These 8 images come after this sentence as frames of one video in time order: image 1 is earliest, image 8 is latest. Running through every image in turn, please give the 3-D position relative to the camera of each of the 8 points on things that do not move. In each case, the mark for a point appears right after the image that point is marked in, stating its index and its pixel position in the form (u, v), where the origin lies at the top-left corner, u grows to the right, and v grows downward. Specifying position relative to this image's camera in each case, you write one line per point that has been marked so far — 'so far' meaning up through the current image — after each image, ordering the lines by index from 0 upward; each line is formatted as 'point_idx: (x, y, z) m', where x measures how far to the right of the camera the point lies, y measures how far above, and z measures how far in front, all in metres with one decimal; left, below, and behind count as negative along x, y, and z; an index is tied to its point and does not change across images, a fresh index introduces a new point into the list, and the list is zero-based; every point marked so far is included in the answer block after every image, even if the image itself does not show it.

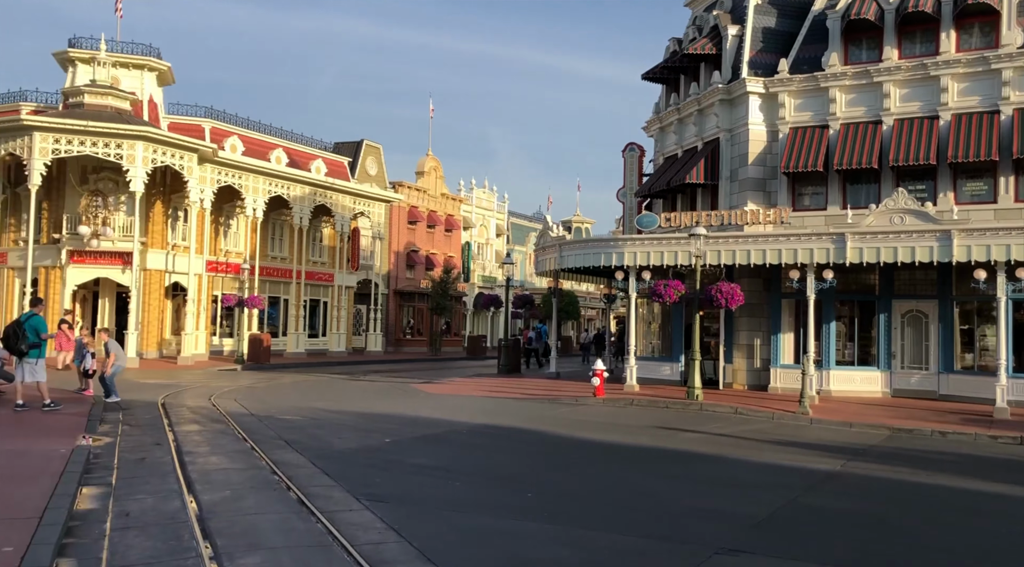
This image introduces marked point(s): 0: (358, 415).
0: (-2.8, -2.4, +15.8) m
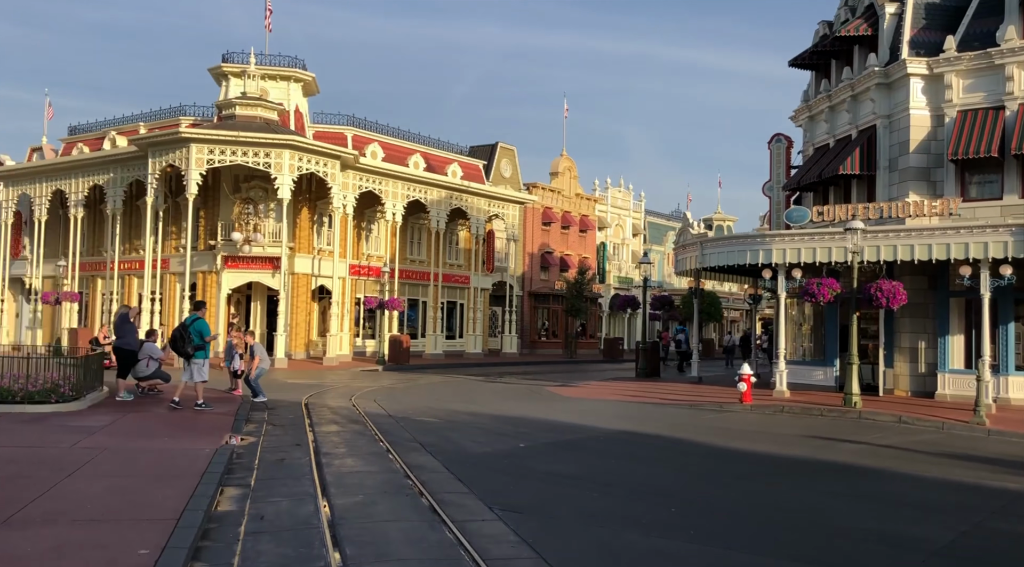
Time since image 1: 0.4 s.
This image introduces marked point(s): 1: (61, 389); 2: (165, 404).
0: (-0.4, -2.4, +15.6) m
1: (-7.2, -1.7, +14.1) m
2: (-6.3, -2.2, +15.9) m
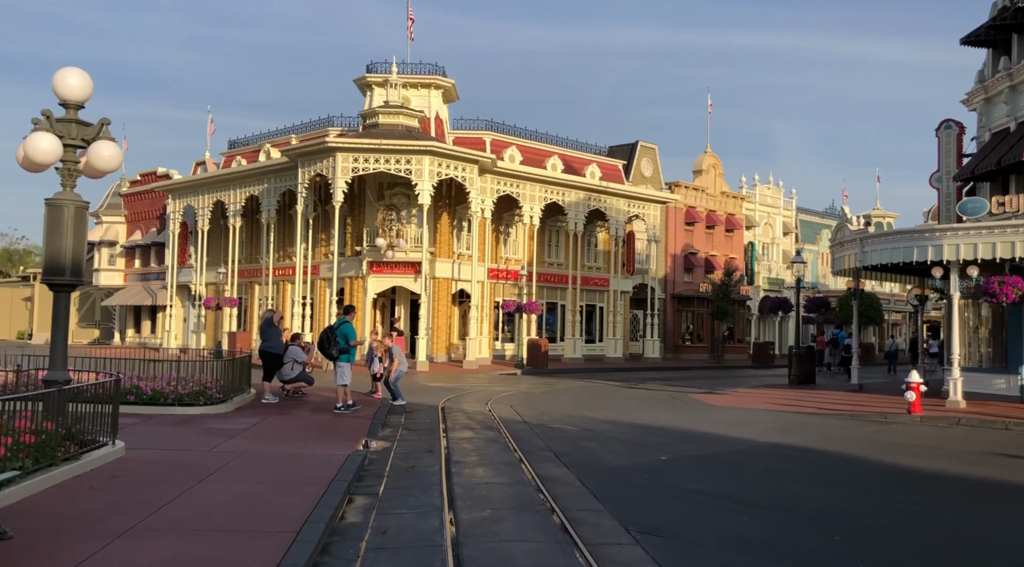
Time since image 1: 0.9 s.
0: (+2.0, -2.4, +14.9) m
1: (-5.0, -1.8, +14.5) m
2: (-3.8, -2.2, +16.2) m
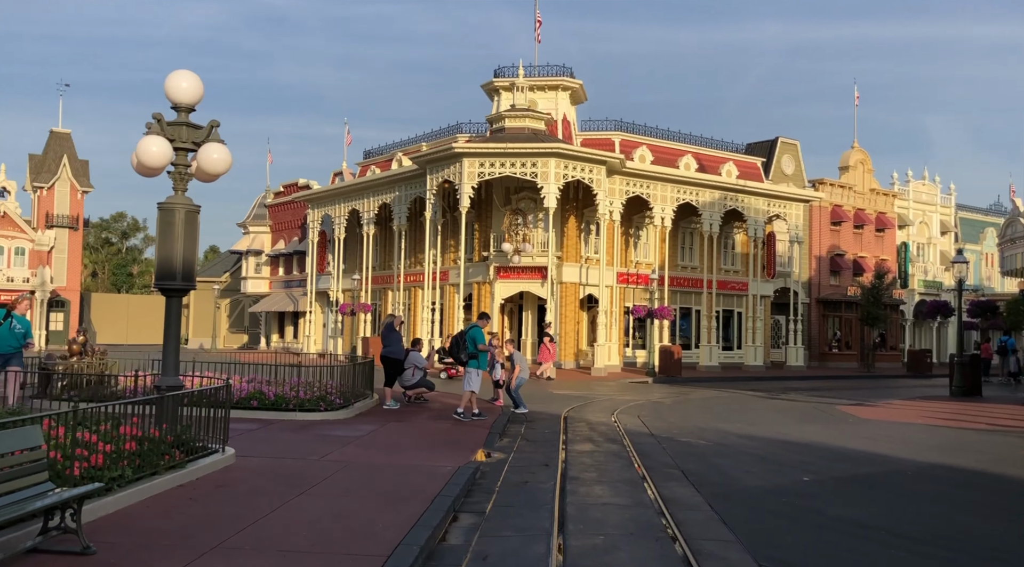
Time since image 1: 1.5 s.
0: (+4.0, -2.5, +13.7) m
1: (-3.0, -1.9, +14.4) m
2: (-1.5, -2.3, +15.8) m
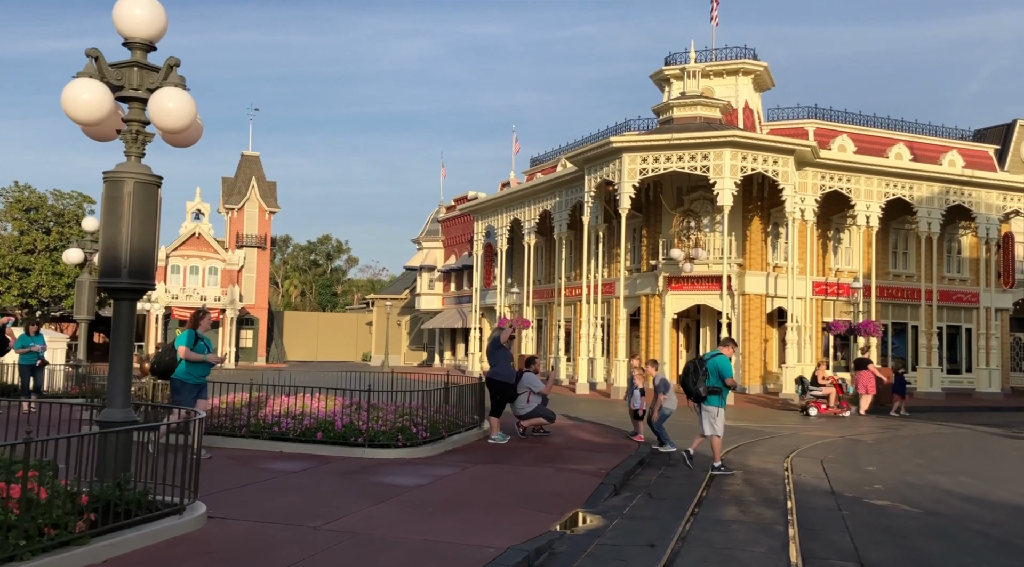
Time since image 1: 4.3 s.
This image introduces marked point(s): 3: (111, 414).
0: (+5.3, -2.4, +9.4) m
1: (-1.3, -1.9, +11.7) m
2: (+0.4, -2.4, +12.7) m
3: (-3.1, -1.0, +7.0) m
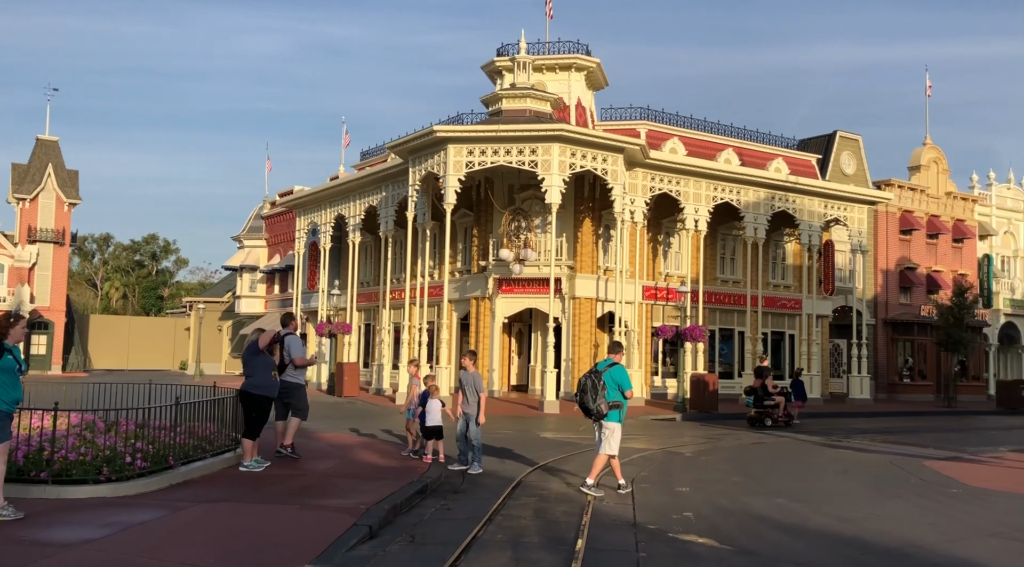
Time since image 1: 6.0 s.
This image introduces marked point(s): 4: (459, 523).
0: (+2.9, -2.4, +8.0) m
1: (-4.0, -1.8, +9.1) m
2: (-2.5, -2.3, +10.5) m
3: (-5.0, -0.8, +4.3) m
4: (-0.5, -2.3, +8.4) m
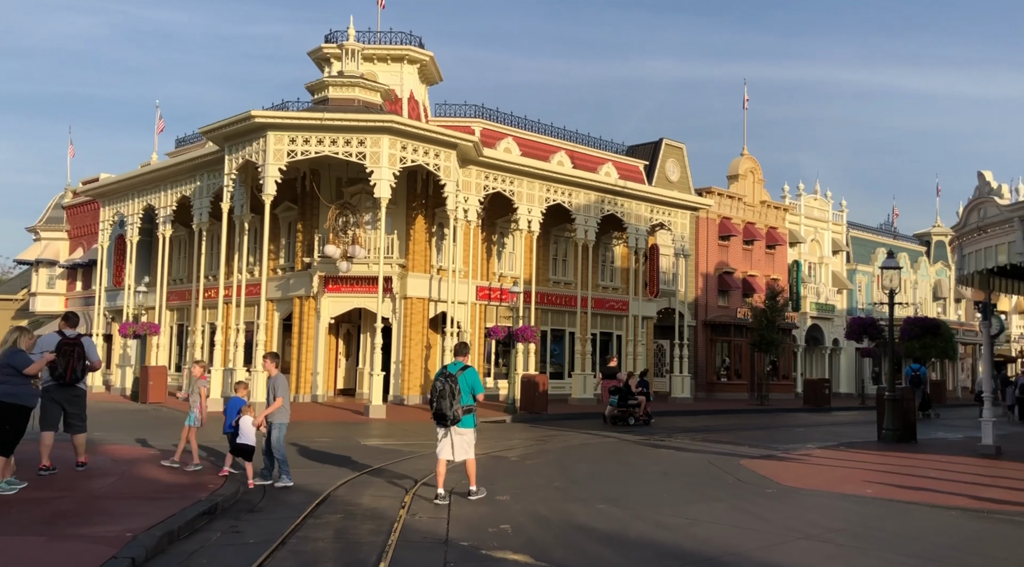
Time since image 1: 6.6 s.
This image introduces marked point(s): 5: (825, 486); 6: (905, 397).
0: (+1.2, -2.4, +7.6) m
1: (-5.8, -1.7, +7.4) m
2: (-4.5, -2.2, +9.0) m
3: (-5.9, -0.7, +2.5) m
4: (-2.2, -2.2, +7.4) m
5: (+4.5, -2.7, +12.4) m
6: (+8.3, -2.3, +18.5) m
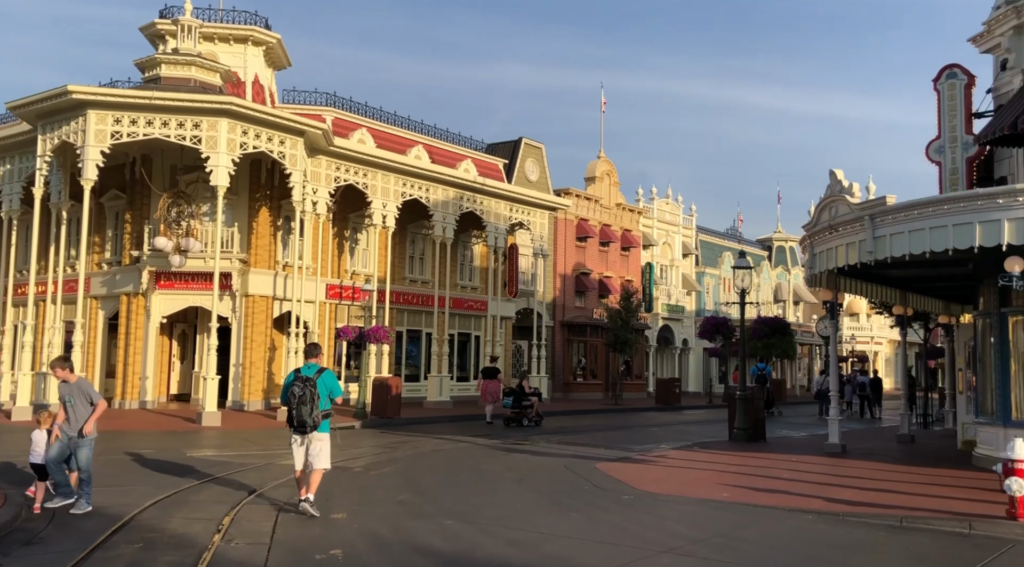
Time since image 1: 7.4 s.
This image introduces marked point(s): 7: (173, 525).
0: (-0.1, -2.3, +6.7) m
1: (-7.0, -1.6, +5.4) m
2: (-6.0, -2.1, +7.2) m
3: (-6.3, -0.6, +0.5) m
4: (-3.4, -2.1, +5.9) m
5: (+2.4, -2.7, +12.0) m
6: (+5.2, -2.3, +18.6) m
7: (-3.3, -2.3, +8.6) m
